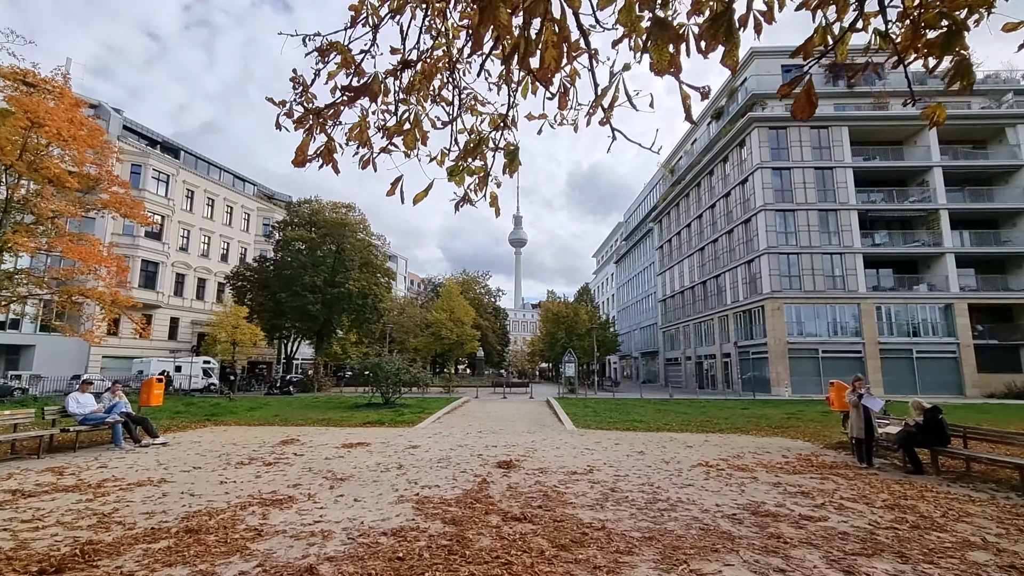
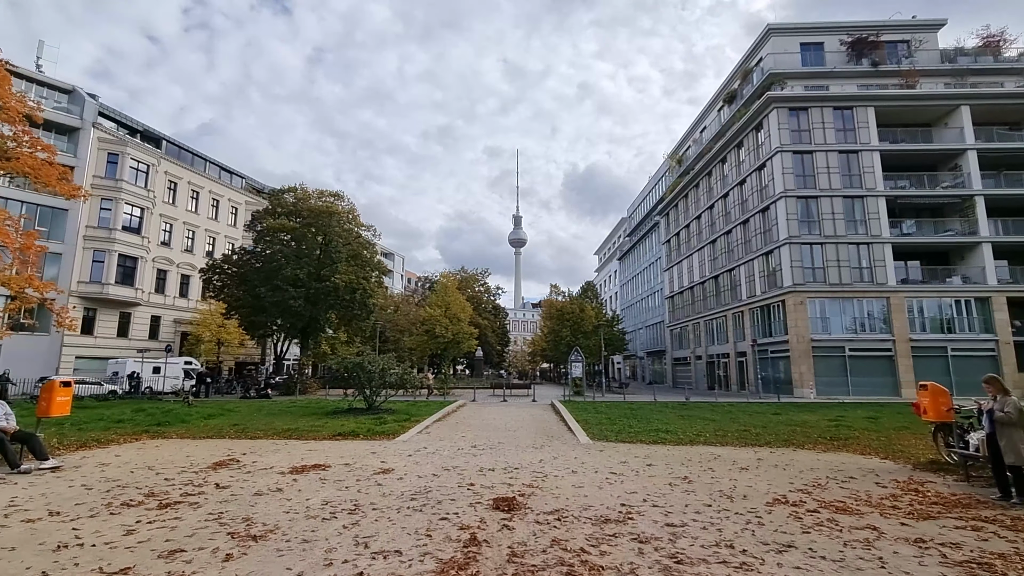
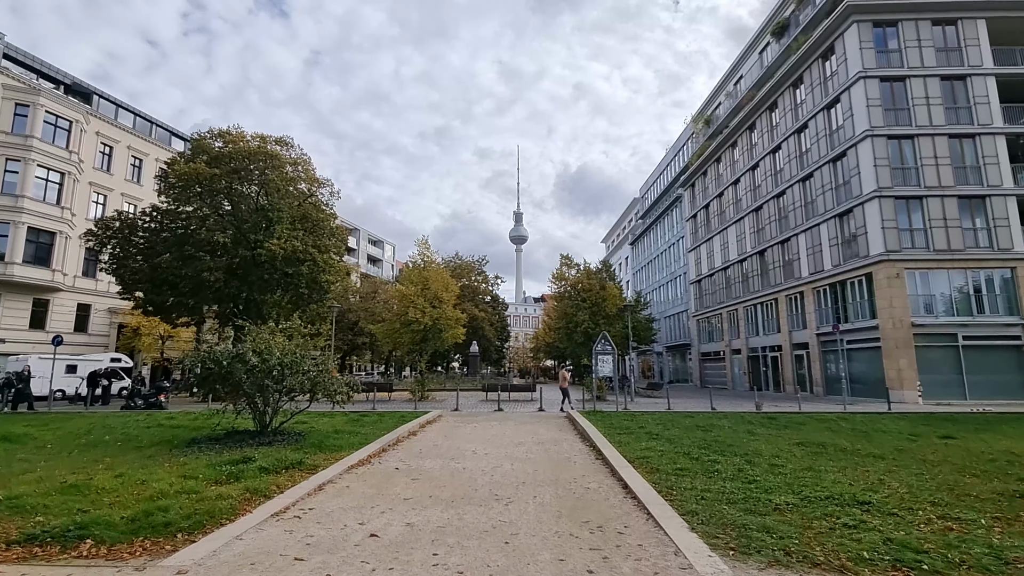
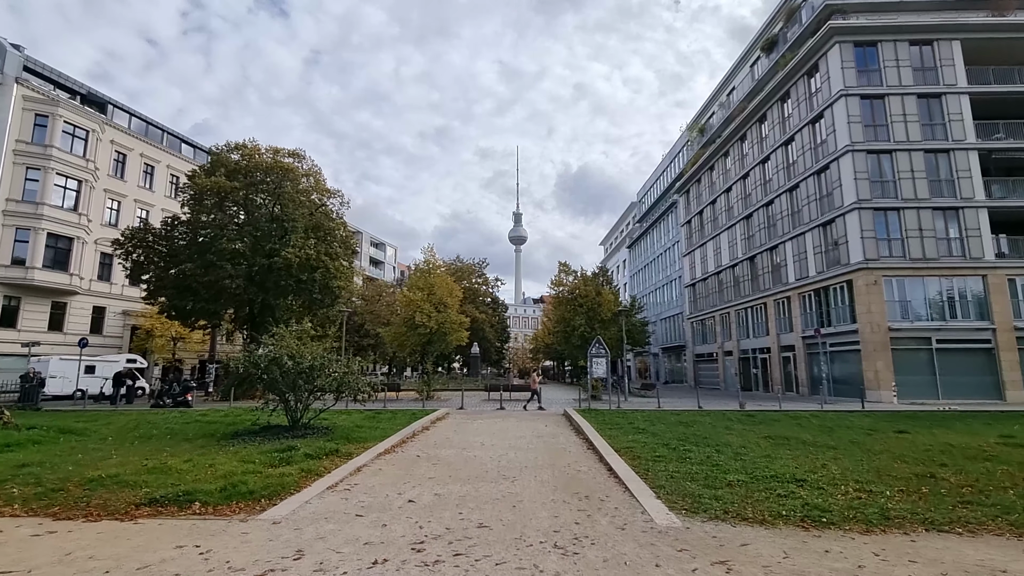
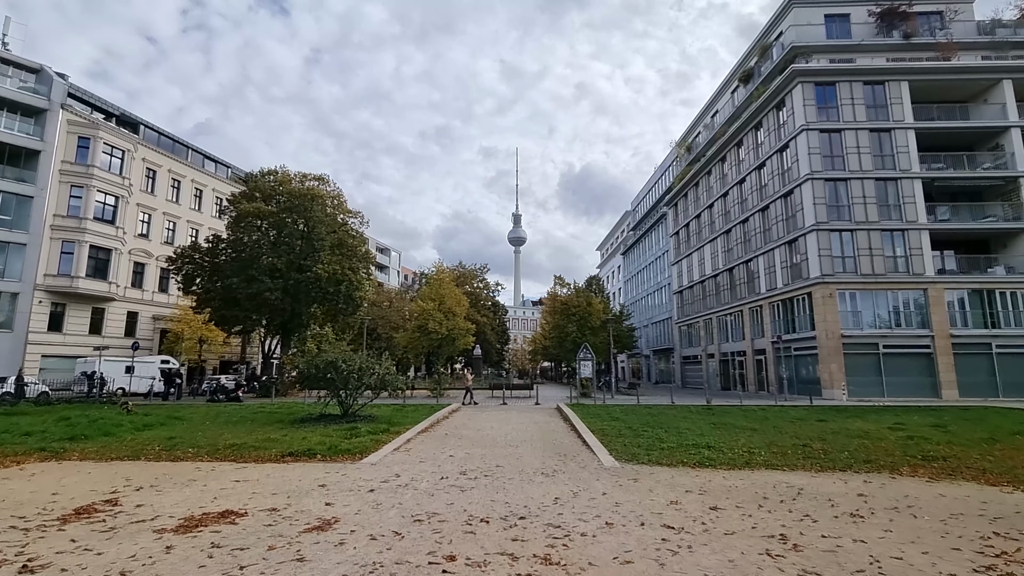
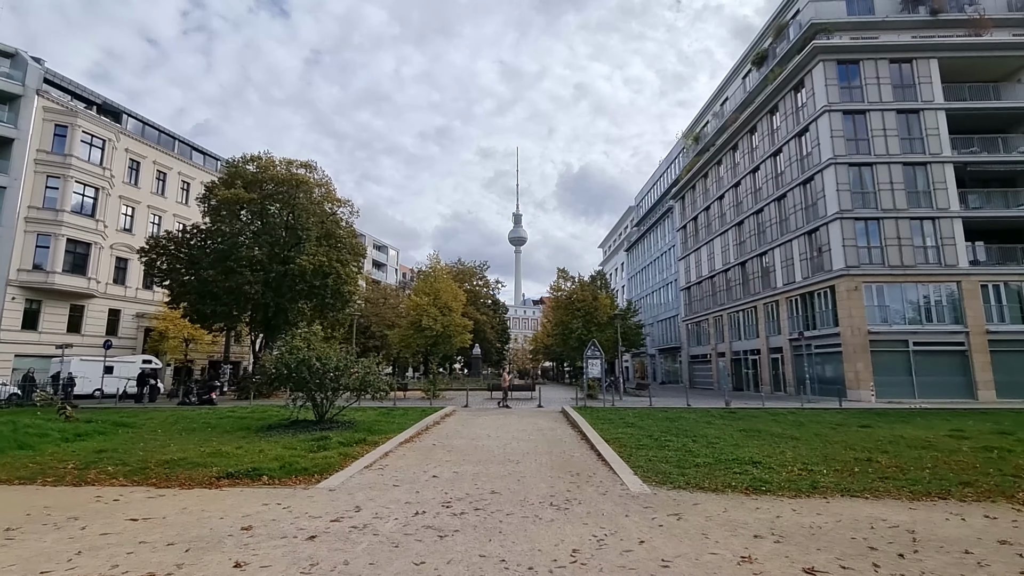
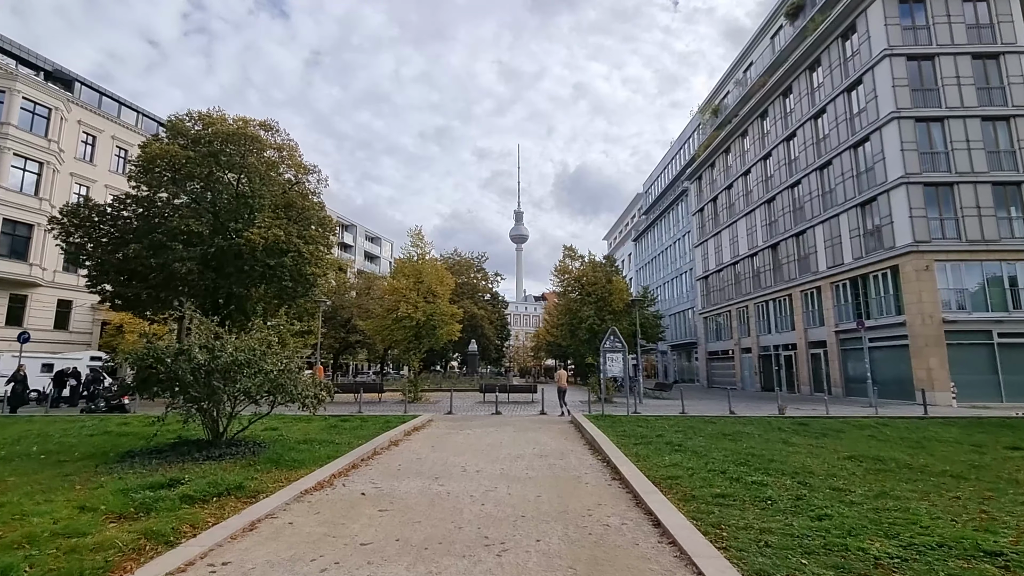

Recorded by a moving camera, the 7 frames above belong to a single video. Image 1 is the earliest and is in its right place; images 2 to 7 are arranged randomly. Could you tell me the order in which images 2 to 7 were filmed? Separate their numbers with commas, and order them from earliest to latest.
2, 5, 6, 4, 3, 7
